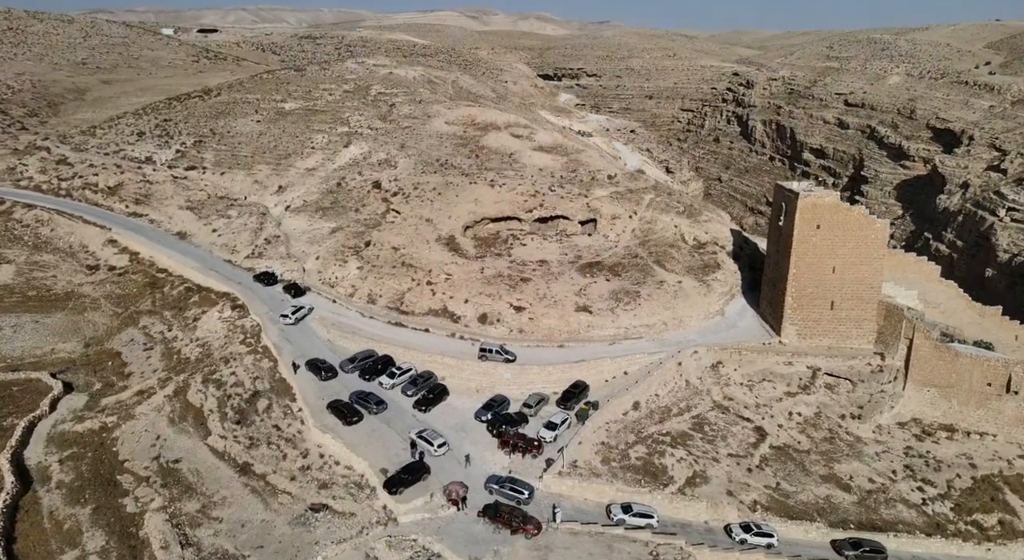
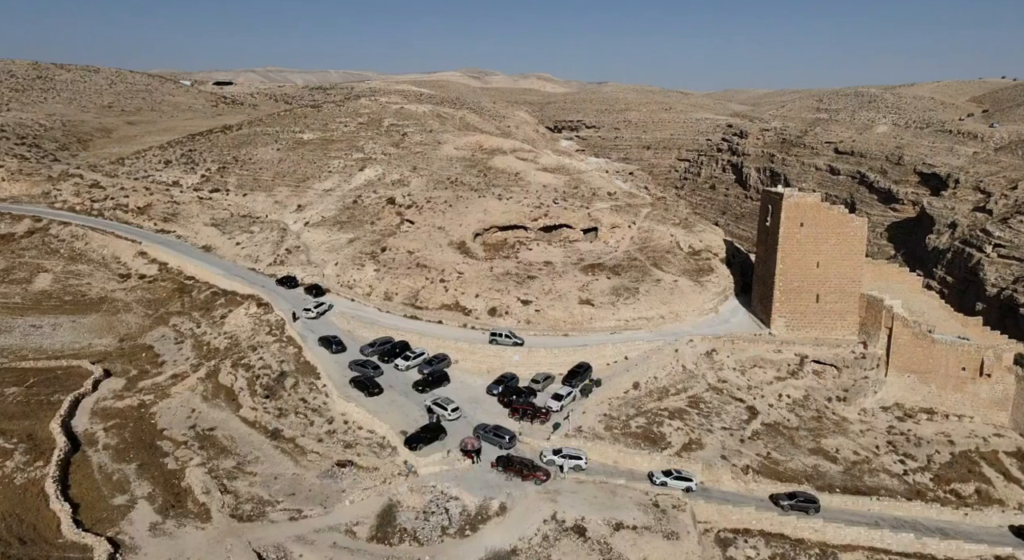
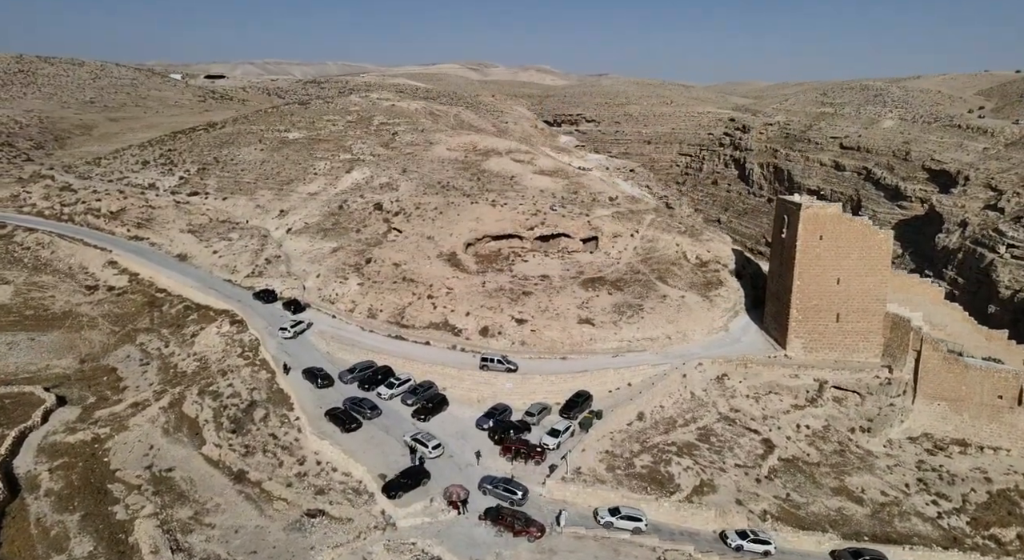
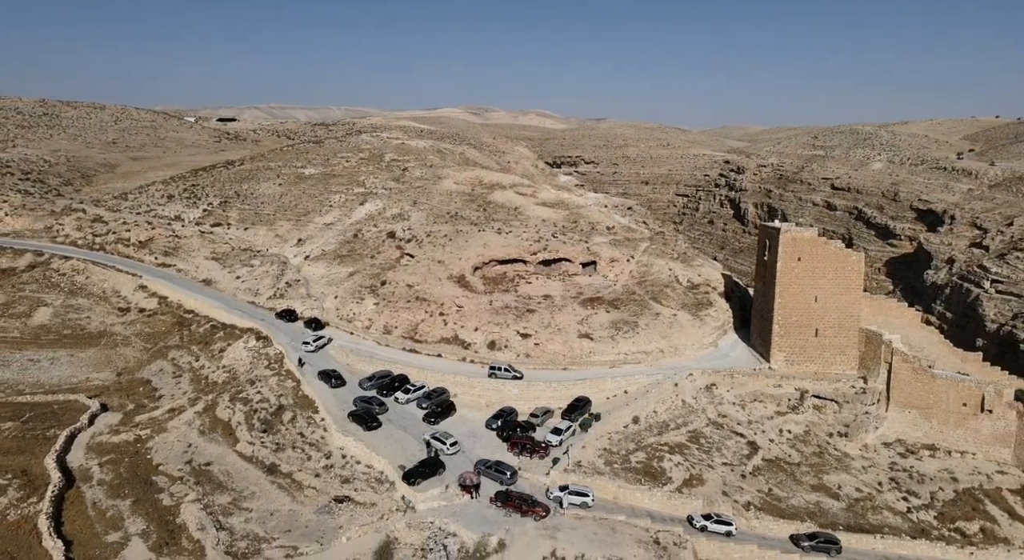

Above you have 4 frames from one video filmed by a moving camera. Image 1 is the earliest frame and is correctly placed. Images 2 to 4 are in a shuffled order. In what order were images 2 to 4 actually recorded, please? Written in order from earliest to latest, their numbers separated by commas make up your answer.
3, 4, 2
